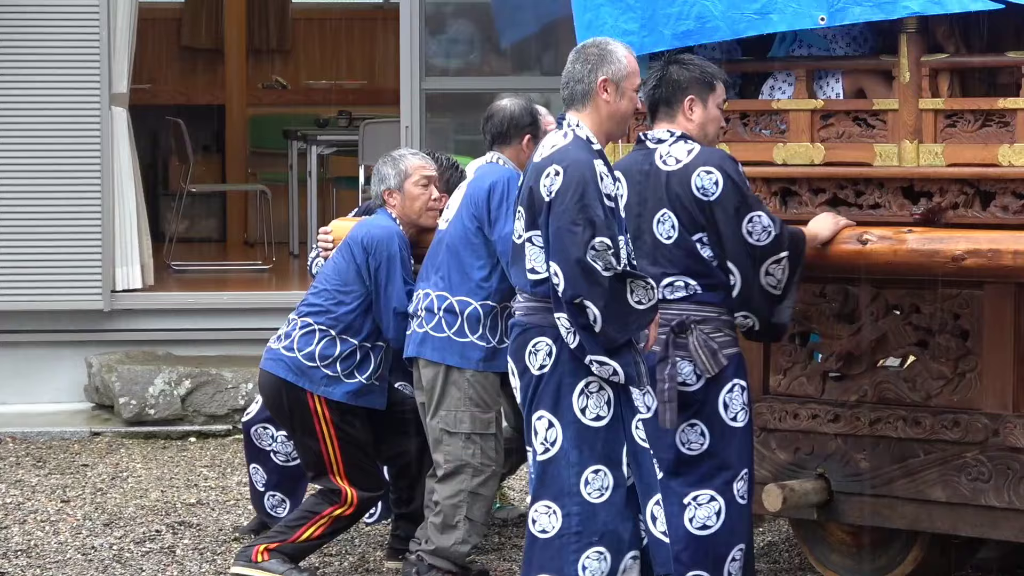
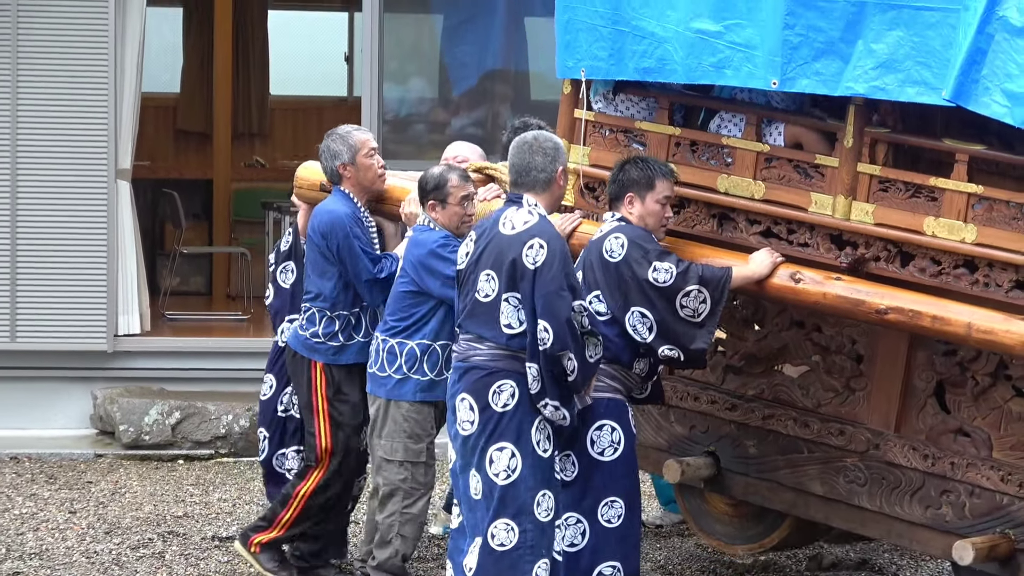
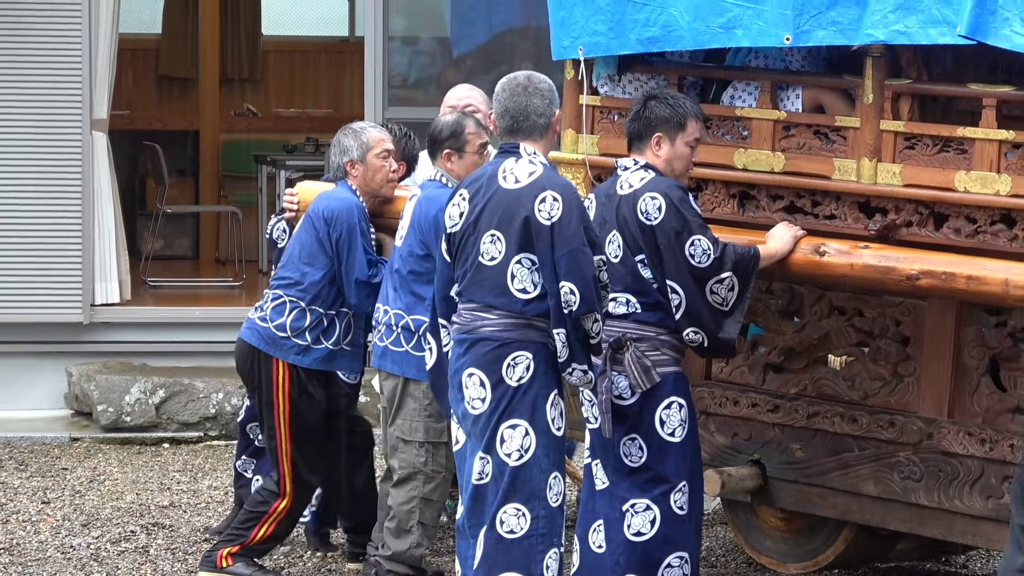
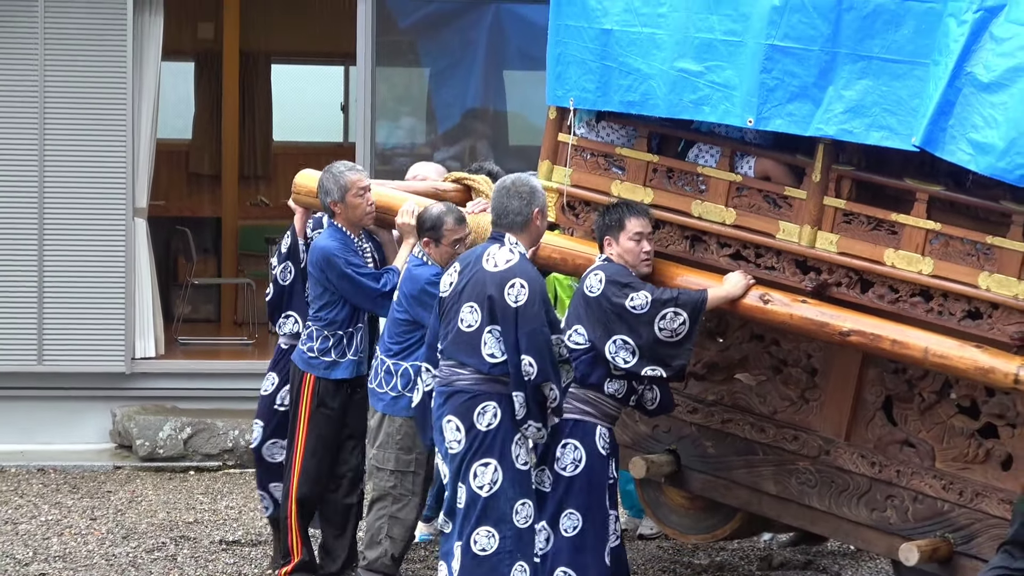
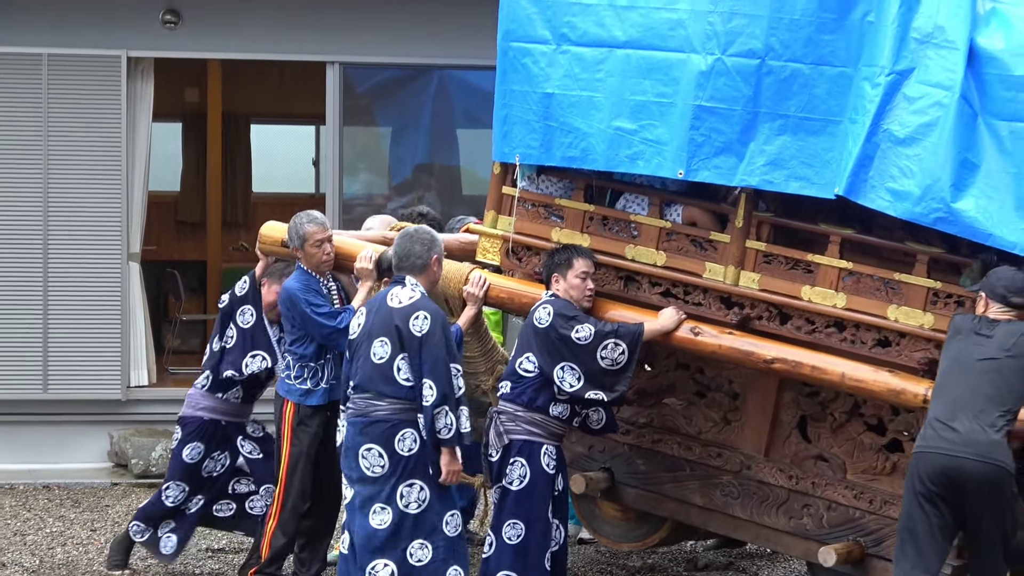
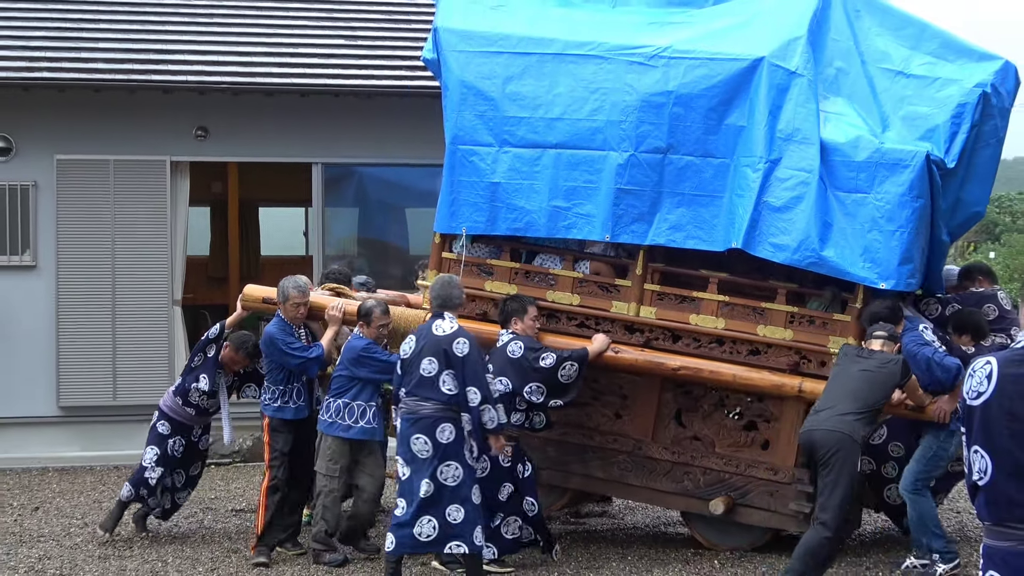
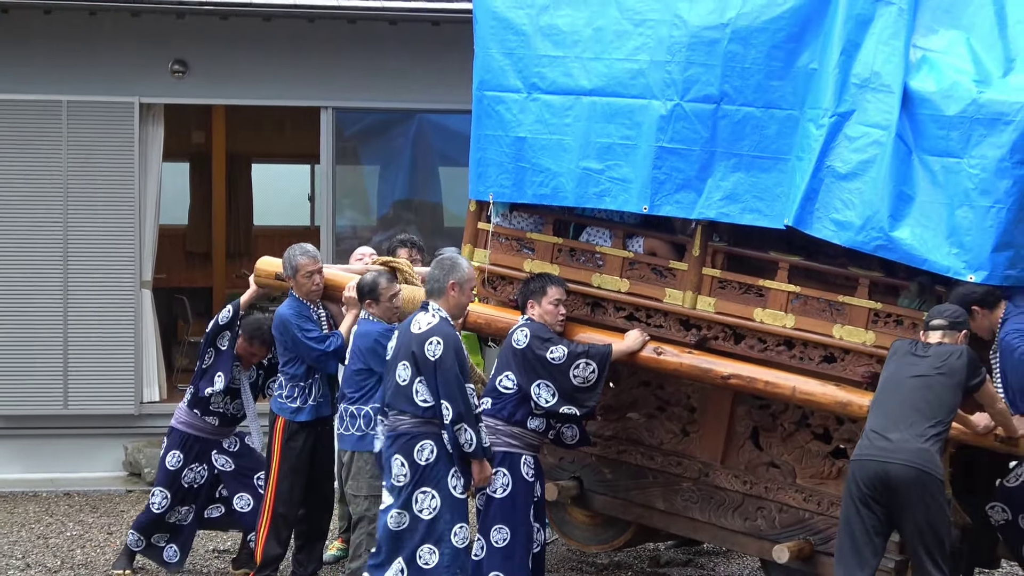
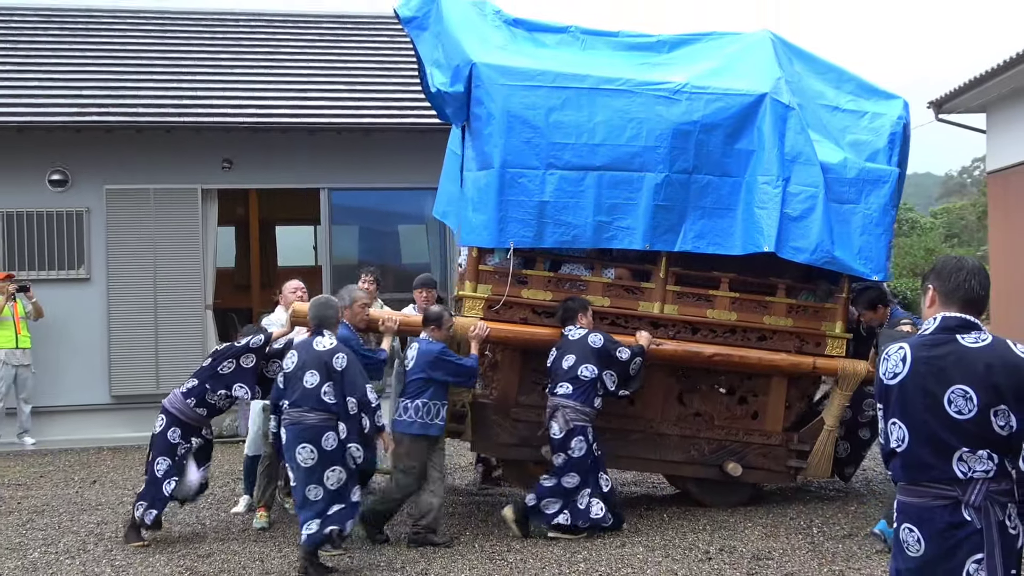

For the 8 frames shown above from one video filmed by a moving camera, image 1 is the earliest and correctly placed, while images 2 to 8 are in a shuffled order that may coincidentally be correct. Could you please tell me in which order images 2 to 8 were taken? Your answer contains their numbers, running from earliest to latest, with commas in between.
3, 2, 4, 5, 7, 6, 8
